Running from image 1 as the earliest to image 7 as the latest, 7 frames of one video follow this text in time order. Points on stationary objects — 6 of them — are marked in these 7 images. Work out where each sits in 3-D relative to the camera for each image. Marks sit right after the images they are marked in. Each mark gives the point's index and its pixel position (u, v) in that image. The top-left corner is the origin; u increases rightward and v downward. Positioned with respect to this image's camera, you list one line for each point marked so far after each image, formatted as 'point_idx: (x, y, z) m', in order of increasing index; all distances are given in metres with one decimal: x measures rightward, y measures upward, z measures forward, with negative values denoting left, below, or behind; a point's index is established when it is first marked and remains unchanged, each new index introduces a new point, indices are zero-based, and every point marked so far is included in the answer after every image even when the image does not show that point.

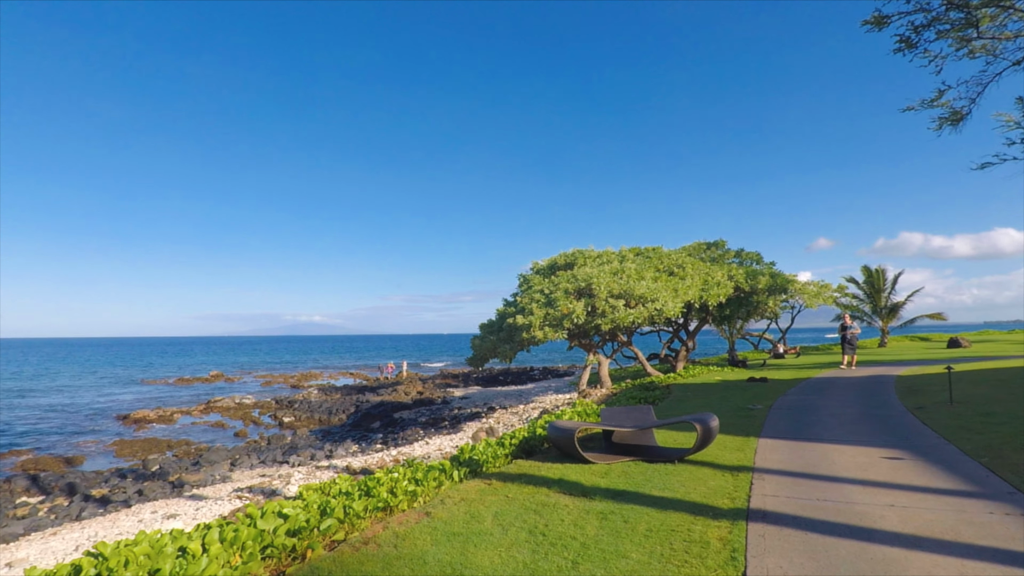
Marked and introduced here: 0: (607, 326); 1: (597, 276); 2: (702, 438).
0: (+3.2, -1.3, +17.9) m
1: (+3.0, +0.5, +18.7) m
2: (+2.6, -2.1, +7.3) m
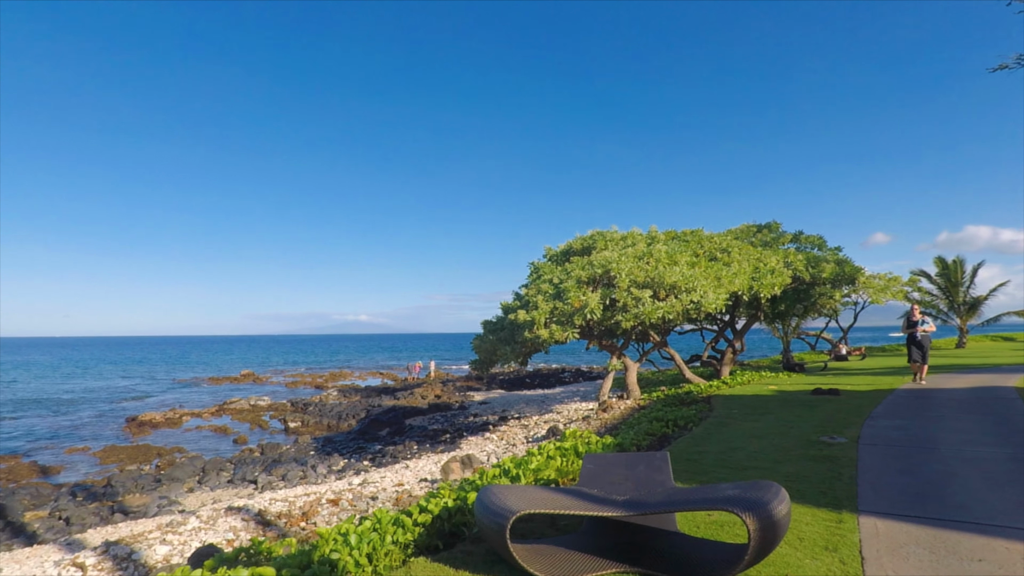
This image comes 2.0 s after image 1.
0: (+3.1, -1.0, +14.2) m
1: (+2.9, +0.8, +15.0) m
2: (+1.7, -1.7, +3.7) m
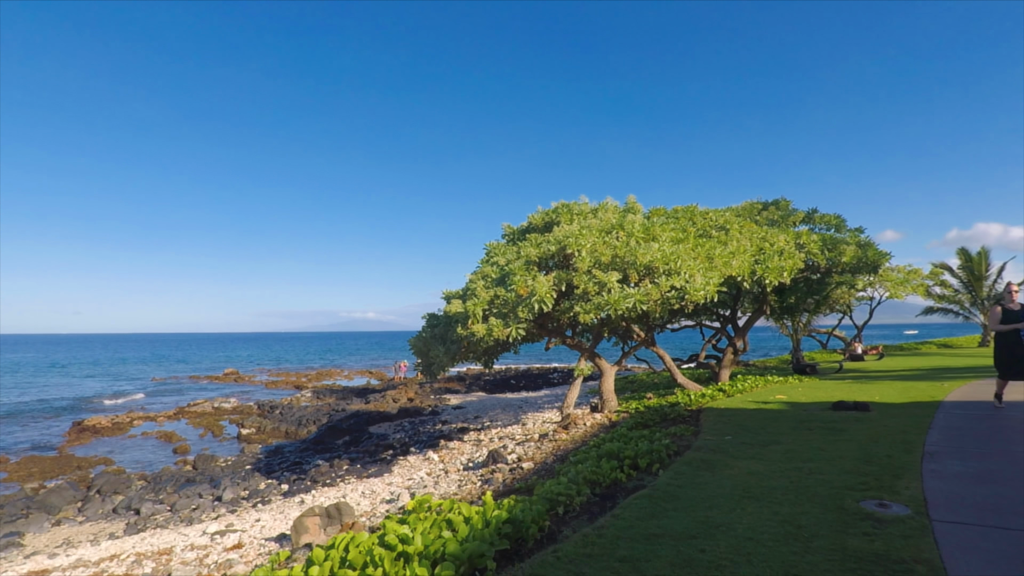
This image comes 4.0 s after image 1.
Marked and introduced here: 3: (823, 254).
0: (+1.5, -0.6, +10.7) m
1: (+1.4, +1.2, +11.5) m
2: (0.0, -1.4, +0.2) m
3: (+10.6, +1.2, +18.3) m
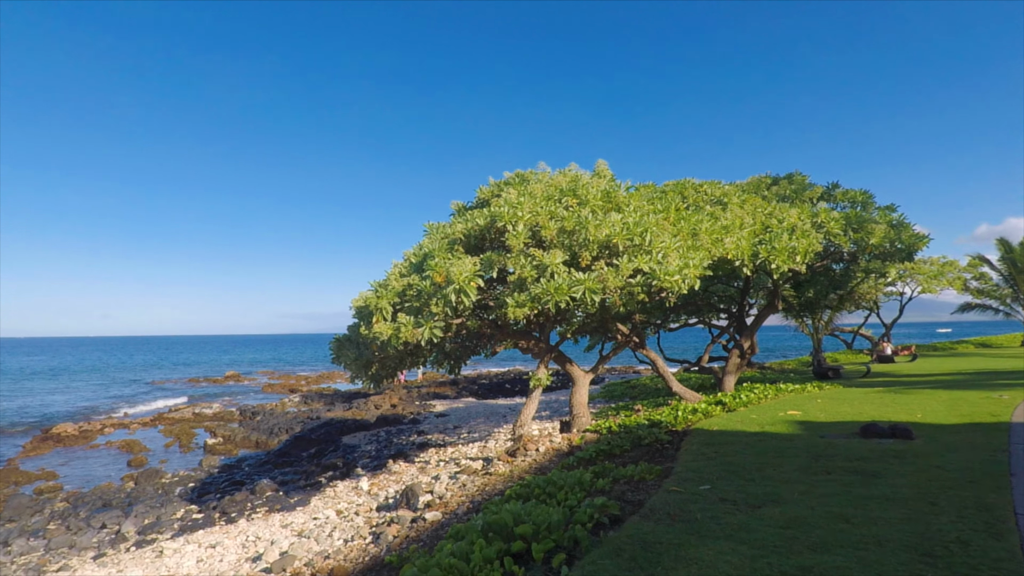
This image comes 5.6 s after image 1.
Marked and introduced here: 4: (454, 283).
0: (+0.1, -0.4, +7.9) m
1: (0.0, +1.4, +8.7) m
2: (-1.7, -1.2, -2.5) m
3: (+9.5, +1.5, +15.2) m
4: (-0.8, +0.1, +7.9) m
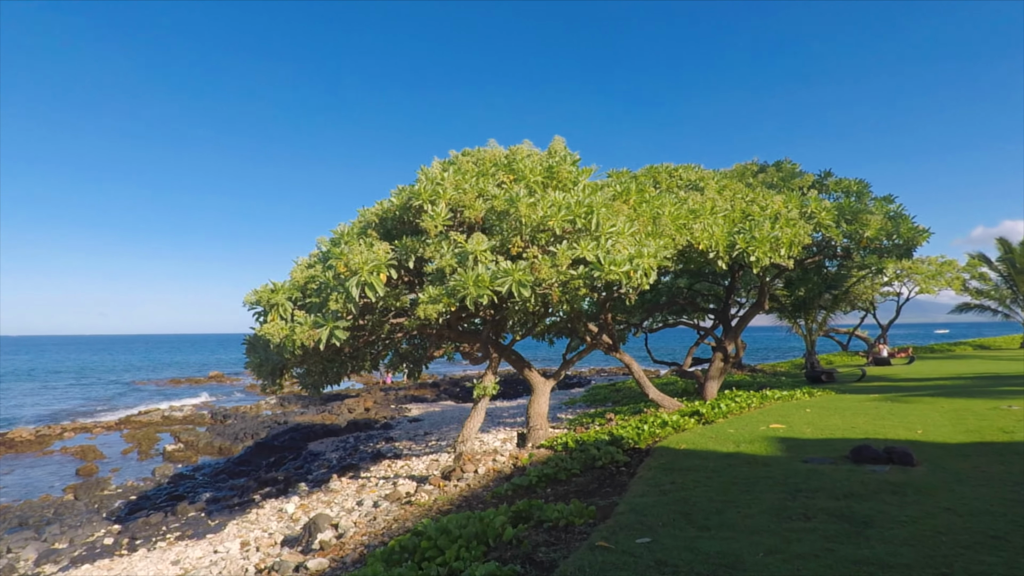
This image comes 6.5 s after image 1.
0: (-0.9, -0.3, +6.5) m
1: (-1.0, +1.5, +7.3) m
2: (-2.7, -1.1, -3.9) m
3: (+8.4, +1.6, +13.8) m
4: (-1.9, +0.2, +6.5) m
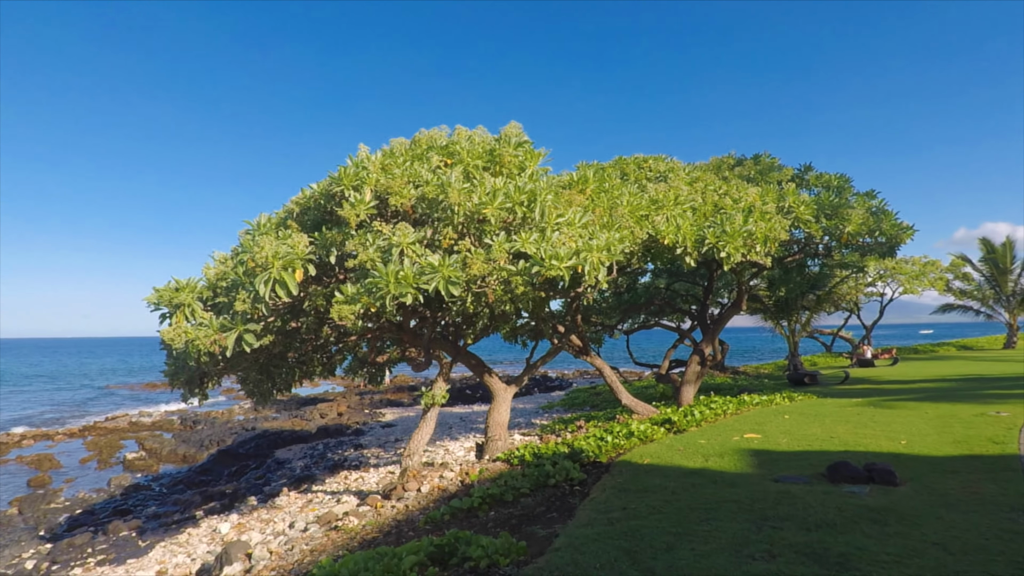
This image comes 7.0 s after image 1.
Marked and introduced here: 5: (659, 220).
0: (-1.6, -0.2, +5.6) m
1: (-1.7, +1.5, +6.4) m
2: (-3.2, -1.0, -4.8) m
3: (+7.5, +1.6, +13.1) m
4: (-2.6, +0.2, +5.7) m
5: (+2.1, +1.0, +7.5) m
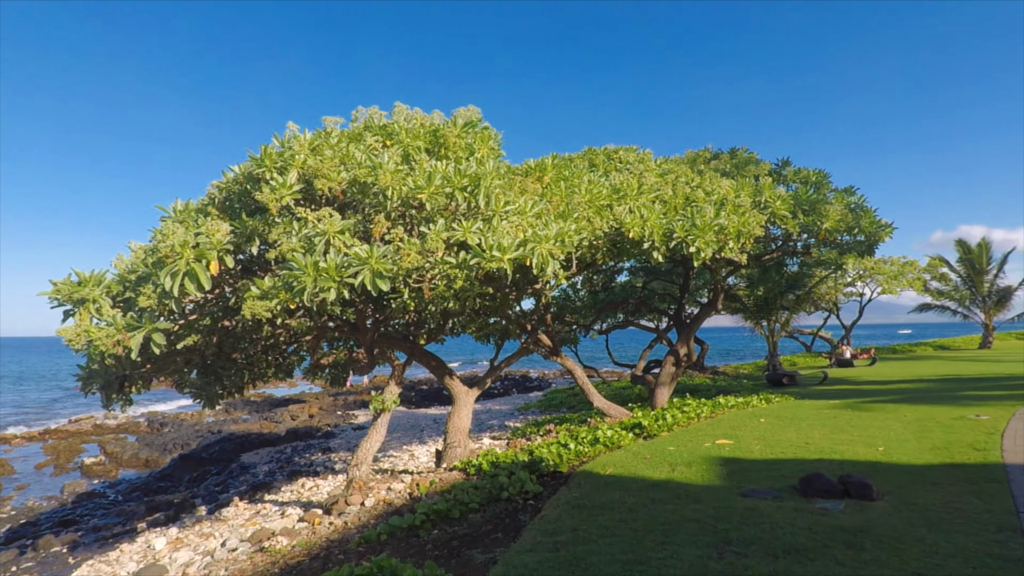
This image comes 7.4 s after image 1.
0: (-2.2, -0.2, +5.0) m
1: (-2.3, +1.6, +5.8) m
2: (-3.5, -1.0, -5.5) m
3: (+6.8, +1.6, +12.7) m
4: (-3.2, +0.2, +5.0) m
5: (+1.5, +1.0, +7.0) m
